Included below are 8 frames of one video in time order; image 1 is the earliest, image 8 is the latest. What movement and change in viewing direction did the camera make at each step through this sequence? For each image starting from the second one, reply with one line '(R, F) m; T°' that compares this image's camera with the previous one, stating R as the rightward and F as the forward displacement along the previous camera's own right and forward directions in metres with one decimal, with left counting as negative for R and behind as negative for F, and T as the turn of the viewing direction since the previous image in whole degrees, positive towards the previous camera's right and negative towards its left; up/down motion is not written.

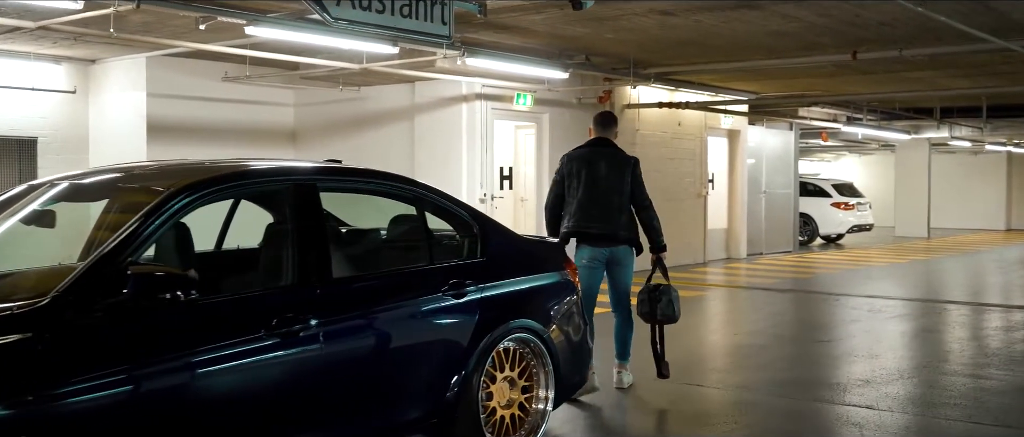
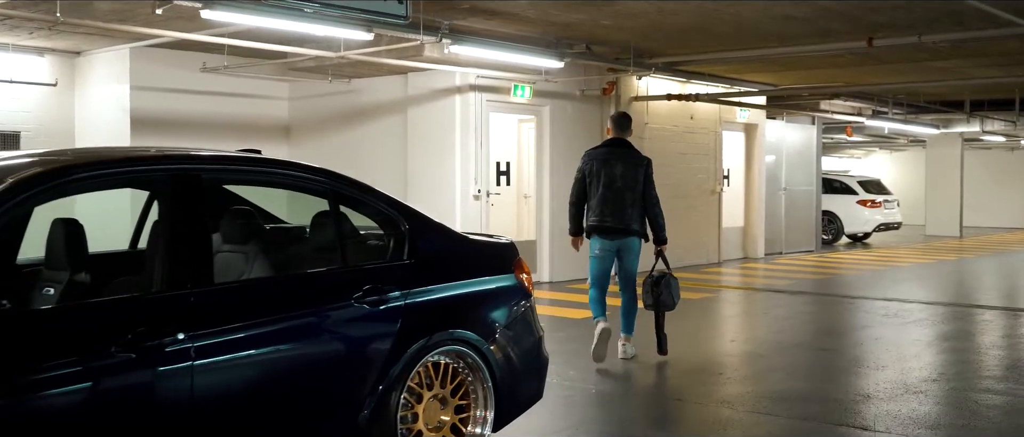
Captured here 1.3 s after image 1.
(+0.5, +0.6) m; -2°
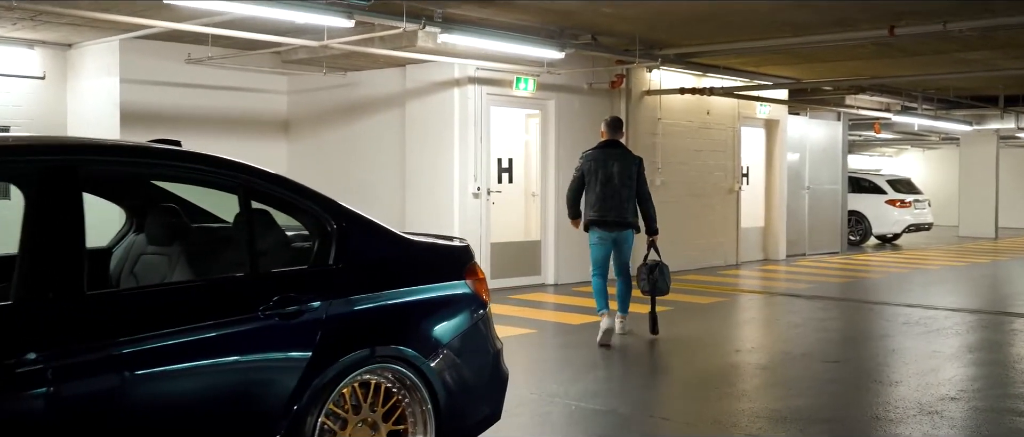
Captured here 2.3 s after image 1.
(+0.4, +0.6) m; -2°
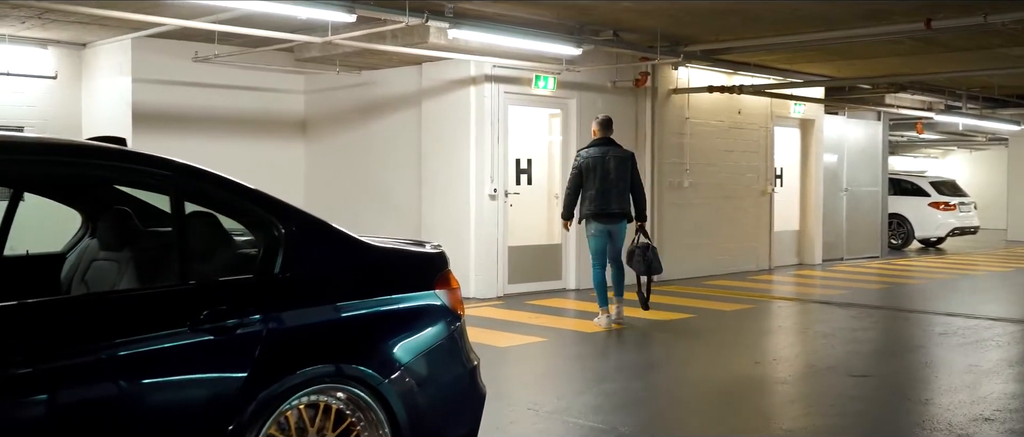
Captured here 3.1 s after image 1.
(+0.3, +0.4) m; -2°
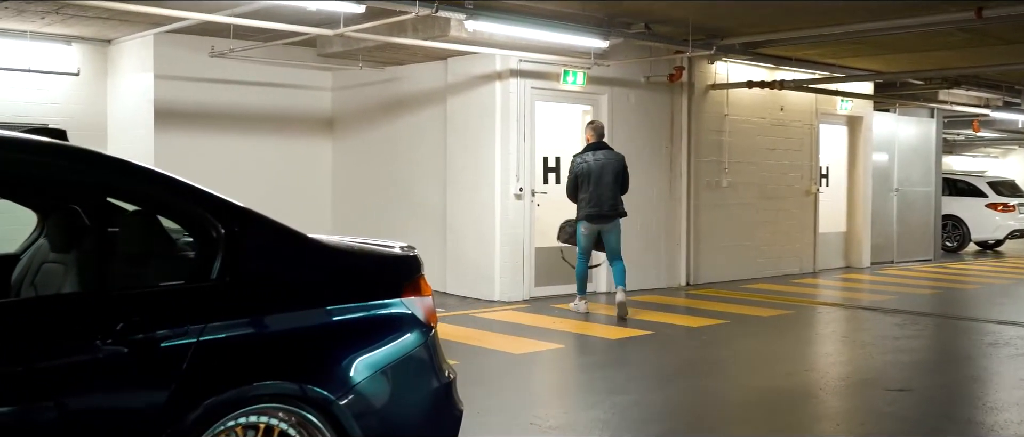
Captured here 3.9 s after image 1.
(+0.3, +0.4) m; -3°
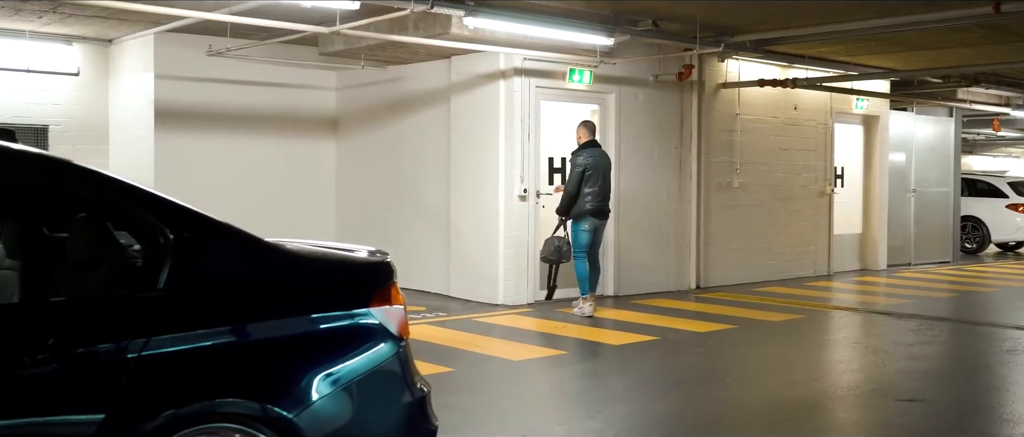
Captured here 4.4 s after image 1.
(+0.2, +0.2) m; -1°
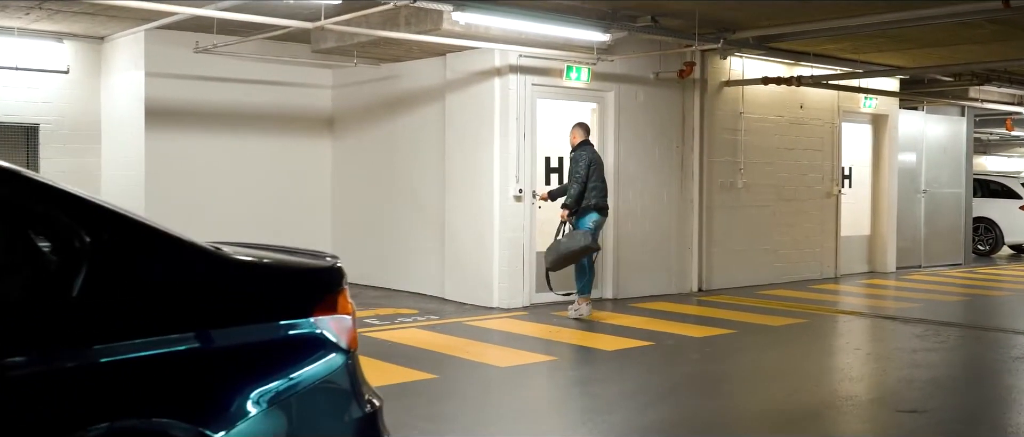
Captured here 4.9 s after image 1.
(+0.2, +0.3) m; -1°
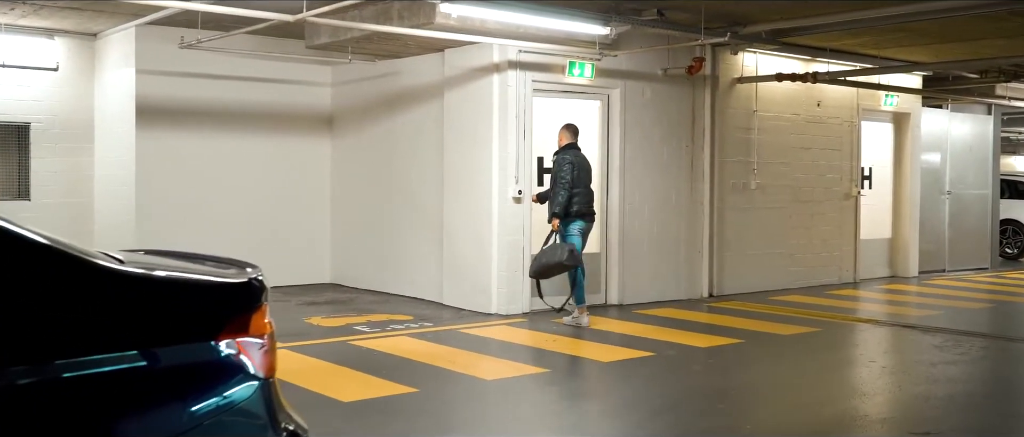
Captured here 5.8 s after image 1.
(+0.3, +0.4) m; -1°
